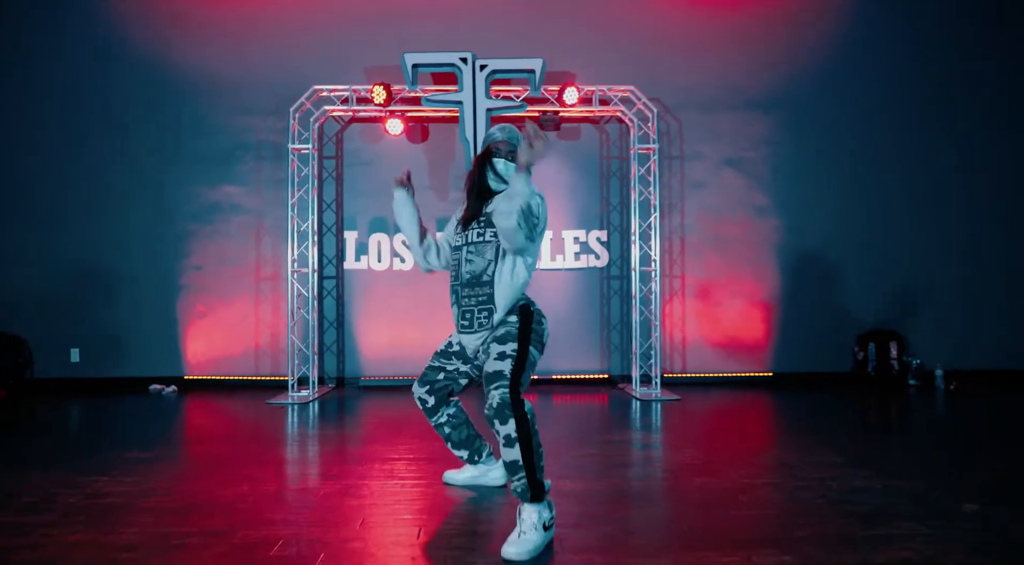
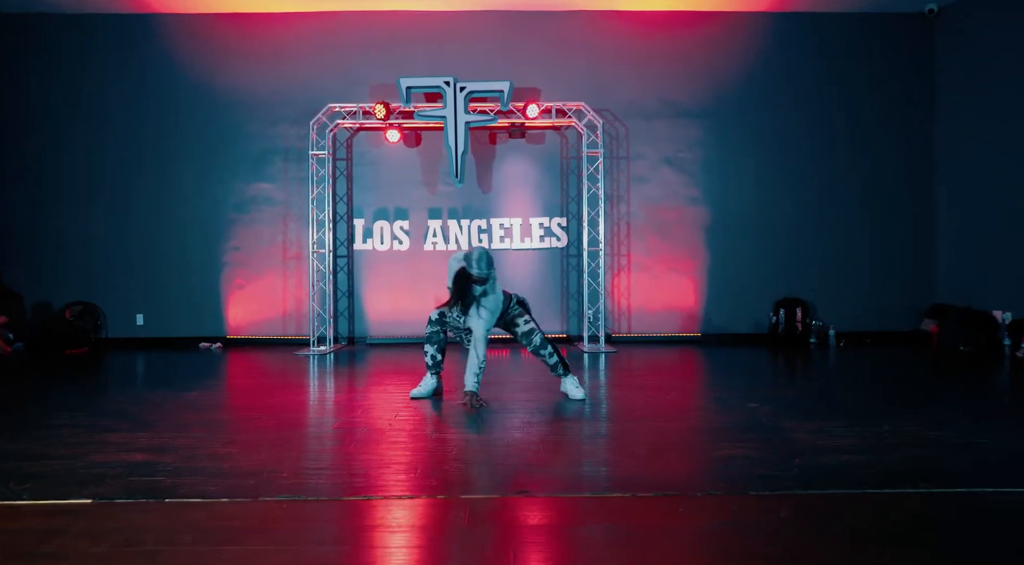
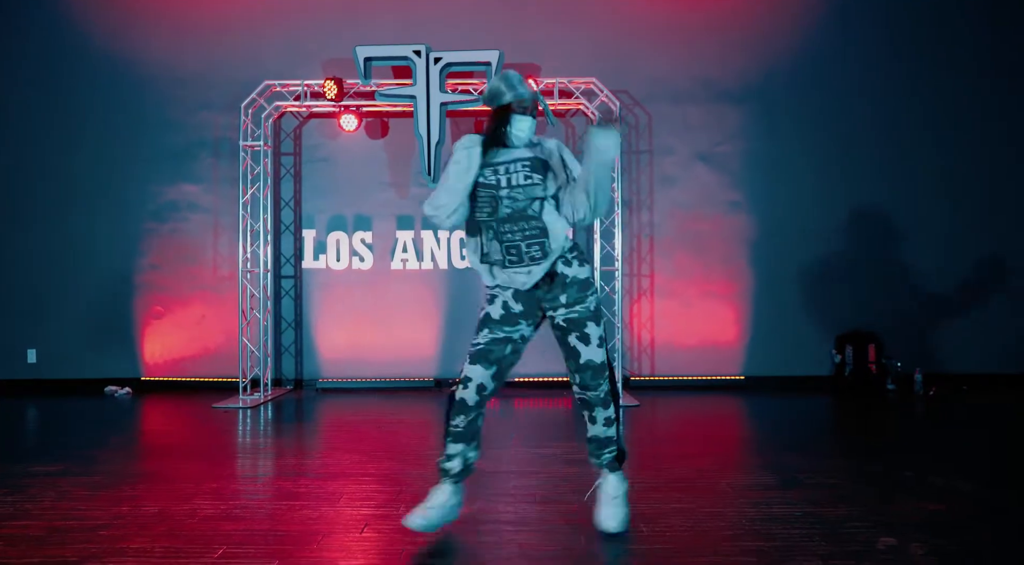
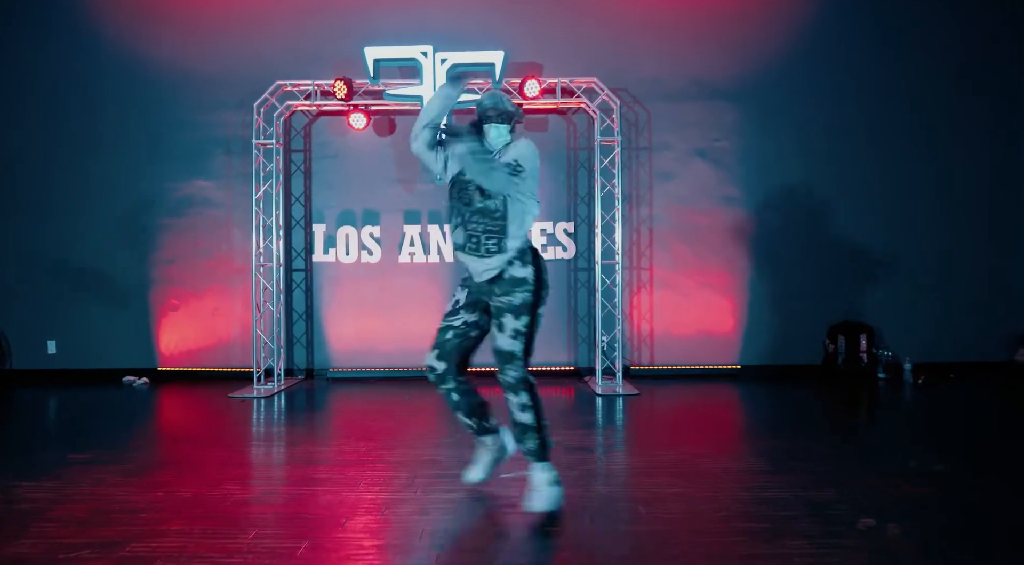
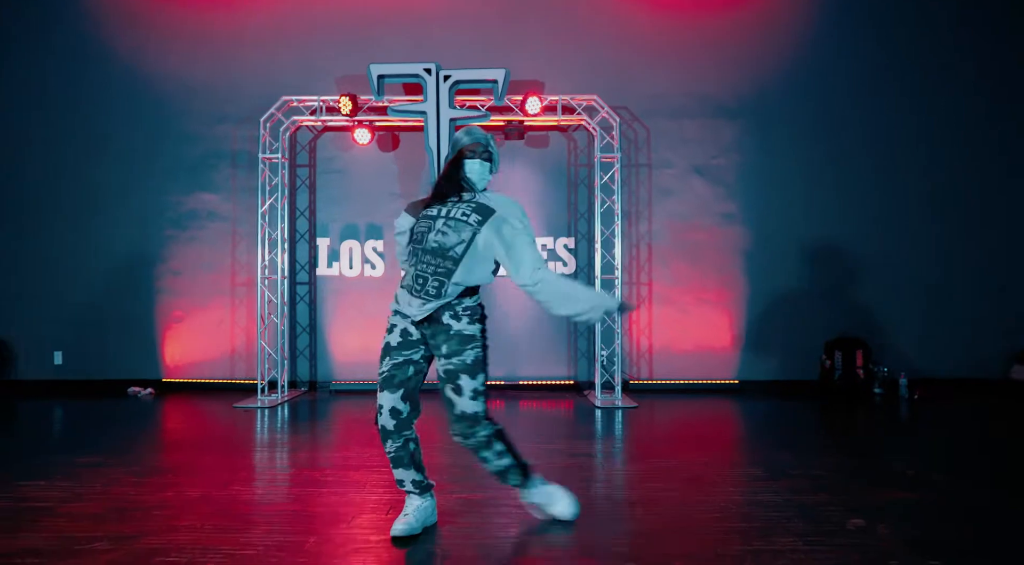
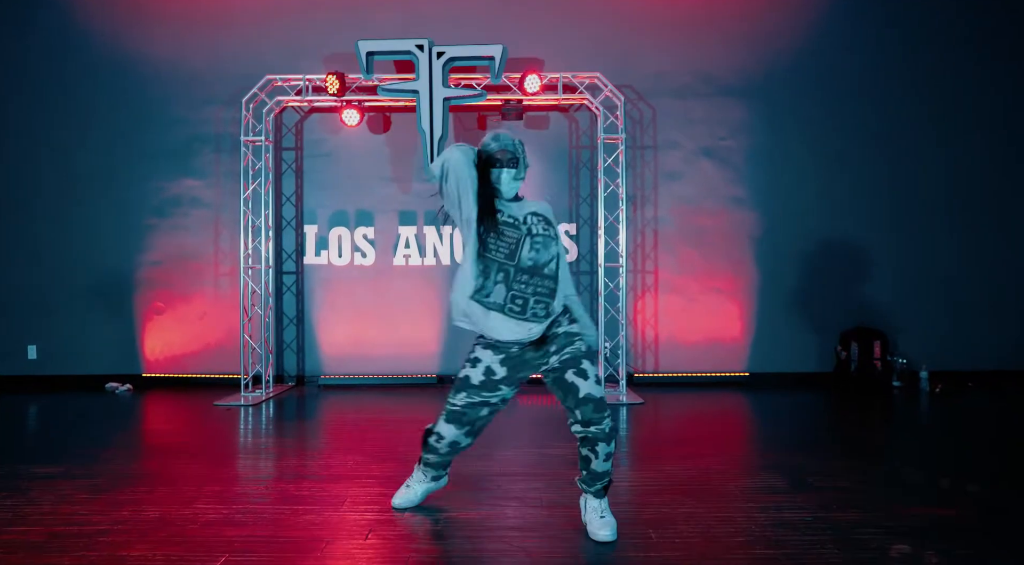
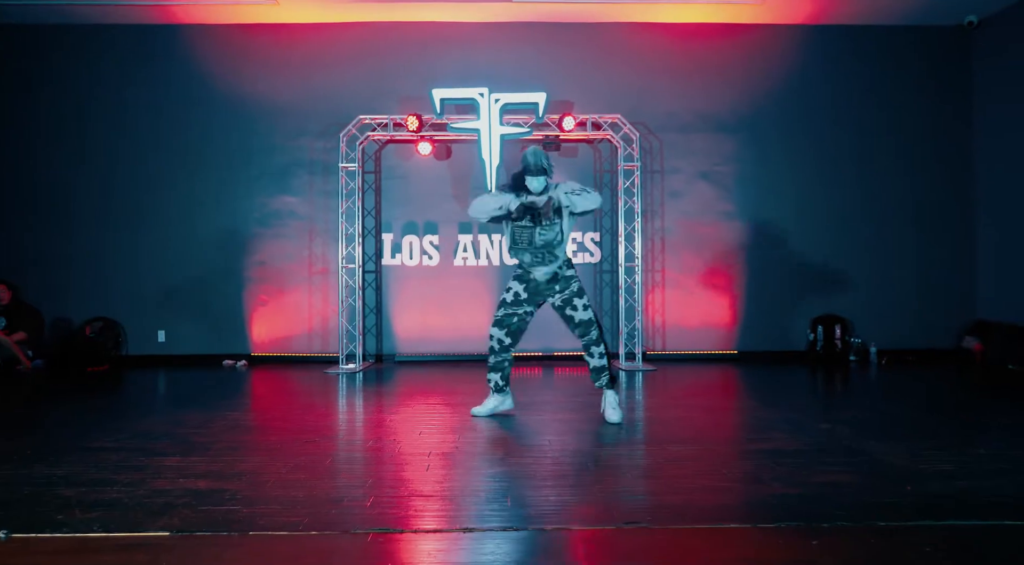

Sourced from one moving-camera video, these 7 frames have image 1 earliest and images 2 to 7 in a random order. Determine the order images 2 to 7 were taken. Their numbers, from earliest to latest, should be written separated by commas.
7, 2, 4, 6, 3, 5
